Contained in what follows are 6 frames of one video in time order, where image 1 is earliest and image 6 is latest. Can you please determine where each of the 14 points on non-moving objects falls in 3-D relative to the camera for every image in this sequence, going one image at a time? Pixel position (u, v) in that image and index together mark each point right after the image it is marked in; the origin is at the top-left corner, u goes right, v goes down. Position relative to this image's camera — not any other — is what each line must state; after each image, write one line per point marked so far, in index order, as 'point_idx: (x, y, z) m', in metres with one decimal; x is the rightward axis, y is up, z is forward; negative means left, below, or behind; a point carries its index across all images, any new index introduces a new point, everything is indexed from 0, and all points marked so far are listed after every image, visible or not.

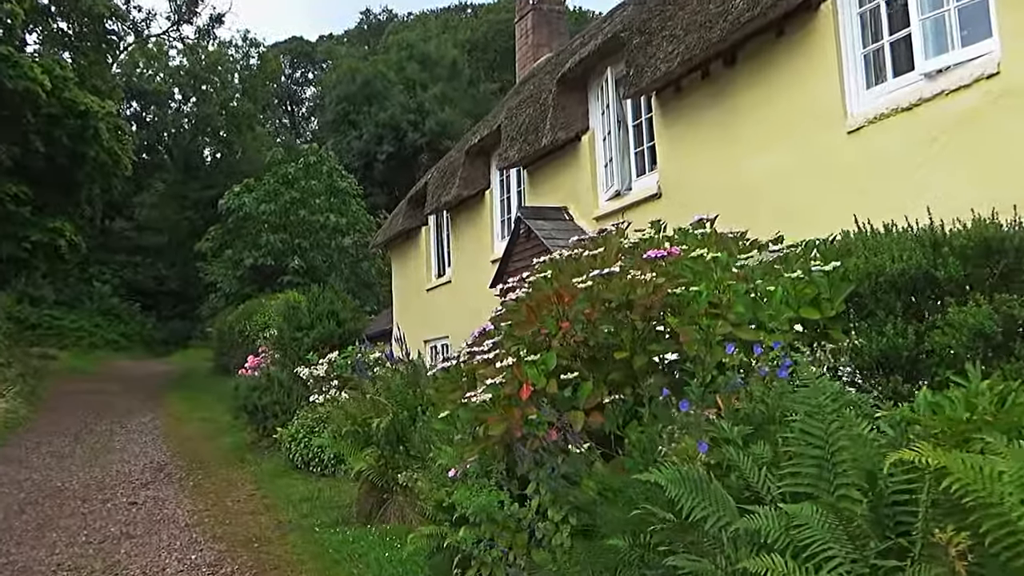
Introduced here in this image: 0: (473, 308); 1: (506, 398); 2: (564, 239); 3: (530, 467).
0: (-0.7, -0.4, +13.3) m
1: (0.0, -0.6, +3.7) m
2: (+0.7, +0.6, +9.4) m
3: (+0.1, -1.0, +3.8) m
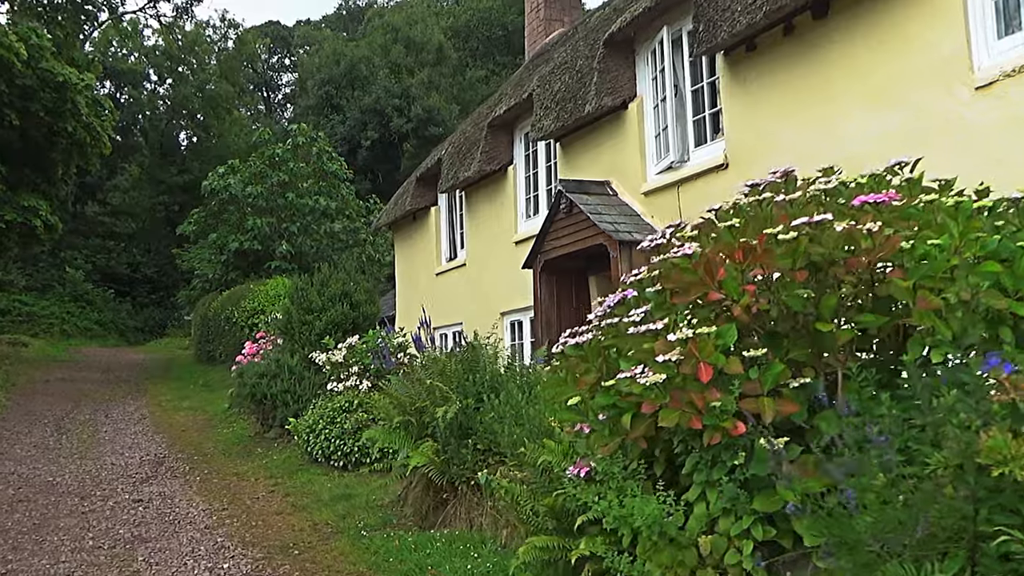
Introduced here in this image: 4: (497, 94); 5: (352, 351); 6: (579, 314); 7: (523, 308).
0: (-0.3, -0.1, +12.5) m
1: (+0.7, -0.4, +2.9) m
2: (+1.2, +0.9, +8.7) m
3: (+0.8, -0.8, +3.1) m
4: (-0.3, +3.7, +13.8) m
5: (-2.1, -0.8, +9.5) m
6: (+0.9, -0.4, +9.9) m
7: (+0.2, -0.3, +11.7) m
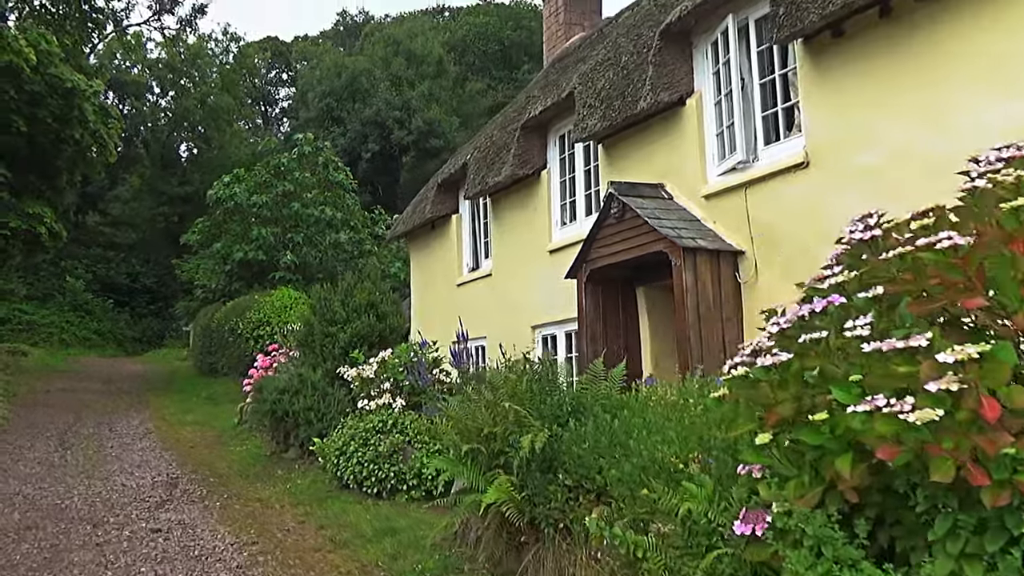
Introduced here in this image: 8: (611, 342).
0: (+0.2, -0.3, +11.7) m
1: (+1.3, -0.4, +2.1) m
2: (+1.8, +0.7, +7.9) m
3: (+1.4, -0.8, +2.3) m
4: (+0.3, +3.5, +13.1) m
5: (-1.5, -1.0, +8.7) m
6: (+1.5, -0.5, +9.1) m
7: (+0.7, -0.5, +10.9) m
8: (+1.3, -0.7, +9.0) m
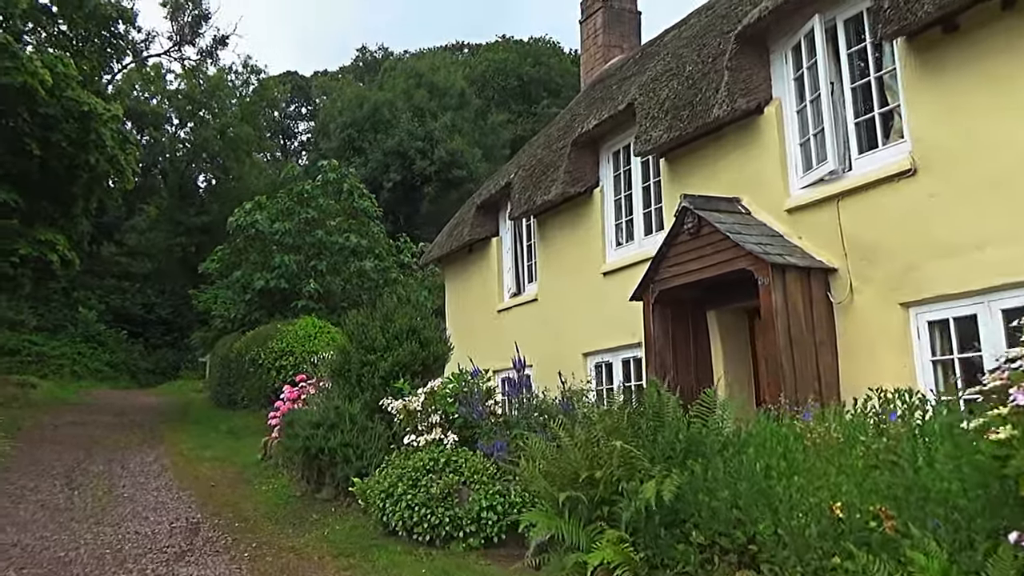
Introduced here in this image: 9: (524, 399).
0: (+0.9, -0.7, +10.9) m
1: (+1.8, -0.3, +1.3) m
2: (+2.4, +0.5, +7.1) m
3: (+1.9, -0.7, +1.4) m
4: (+1.1, +3.0, +12.4) m
5: (-0.9, -1.2, +7.9) m
6: (+2.2, -0.8, +8.3) m
7: (+1.4, -0.9, +10.0) m
8: (+1.9, -1.0, +8.2) m
9: (+0.1, -1.2, +7.6) m
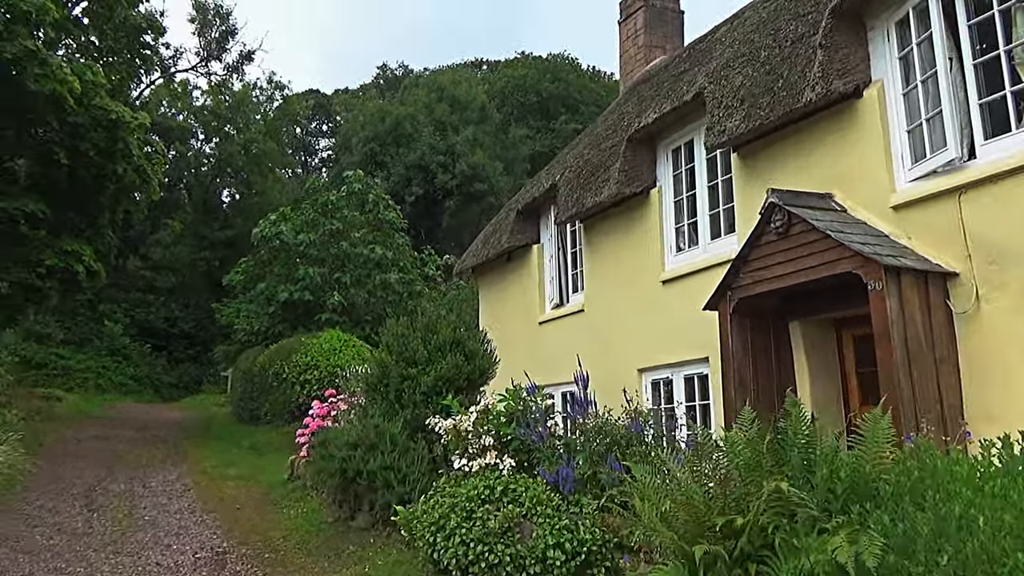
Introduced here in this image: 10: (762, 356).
0: (+1.6, -0.8, +10.0) m
1: (+2.3, -0.3, +0.4) m
2: (+3.0, +0.4, +6.2) m
3: (+2.4, -0.7, +0.5) m
4: (+1.8, +2.8, +11.6) m
5: (-0.3, -1.3, +7.0) m
6: (+2.8, -0.9, +7.4) m
7: (+2.1, -1.0, +9.1) m
8: (+2.5, -1.0, +7.3) m
9: (+0.7, -1.2, +6.7) m
10: (+2.6, -0.7, +7.3) m
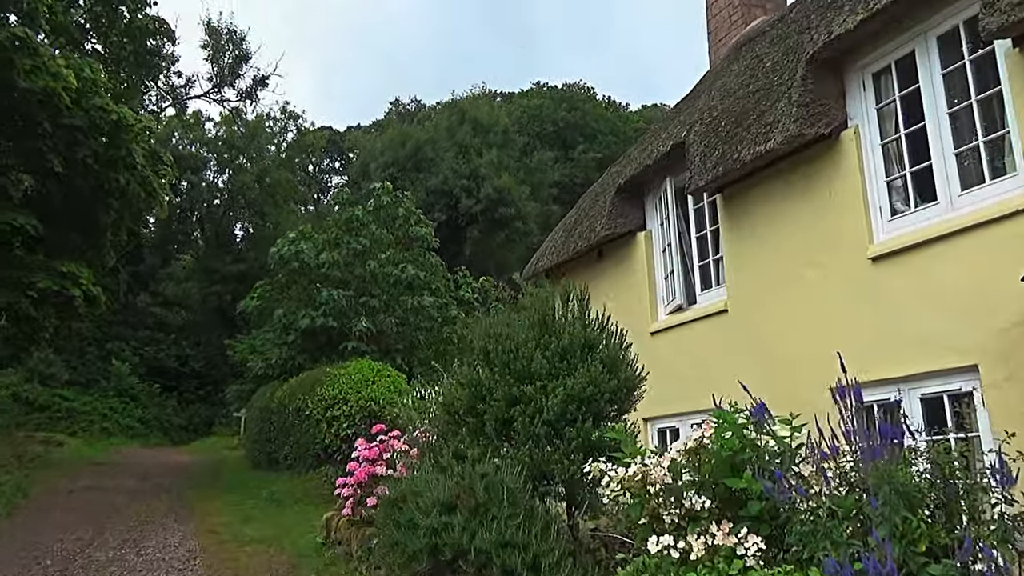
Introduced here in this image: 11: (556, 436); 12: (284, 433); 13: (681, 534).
0: (+2.9, -0.7, +7.1) m
1: (+3.4, +0.4, -2.5) m
2: (+4.2, +0.8, +3.4) m
3: (+3.5, 0.0, -2.4) m
4: (+3.0, +2.9, +8.9) m
5: (+1.0, -1.0, +4.1) m
6: (+4.0, -0.6, +4.5) m
7: (+3.3, -0.8, +6.2) m
8: (+3.8, -0.7, +4.4) m
9: (+1.9, -0.9, +3.8) m
10: (+3.8, -0.4, +4.4) m
11: (+0.3, -1.1, +5.2) m
12: (-5.2, -3.3, +16.6) m
13: (+0.9, -1.3, +3.8) m
